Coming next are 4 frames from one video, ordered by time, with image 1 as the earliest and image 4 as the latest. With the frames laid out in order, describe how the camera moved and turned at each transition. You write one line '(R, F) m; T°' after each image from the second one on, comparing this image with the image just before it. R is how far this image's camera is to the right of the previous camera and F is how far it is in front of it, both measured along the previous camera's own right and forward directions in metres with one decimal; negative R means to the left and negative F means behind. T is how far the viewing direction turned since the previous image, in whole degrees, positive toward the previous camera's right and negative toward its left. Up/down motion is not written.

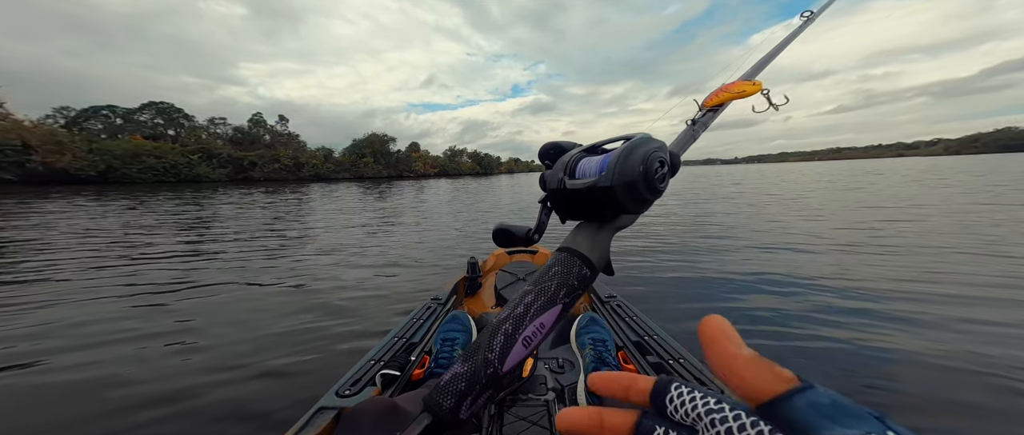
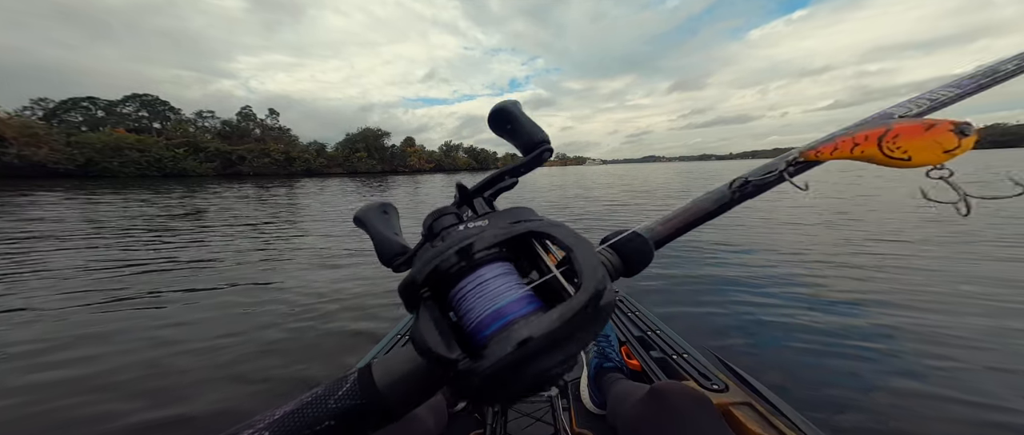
(+0.1, +0.8) m; +1°
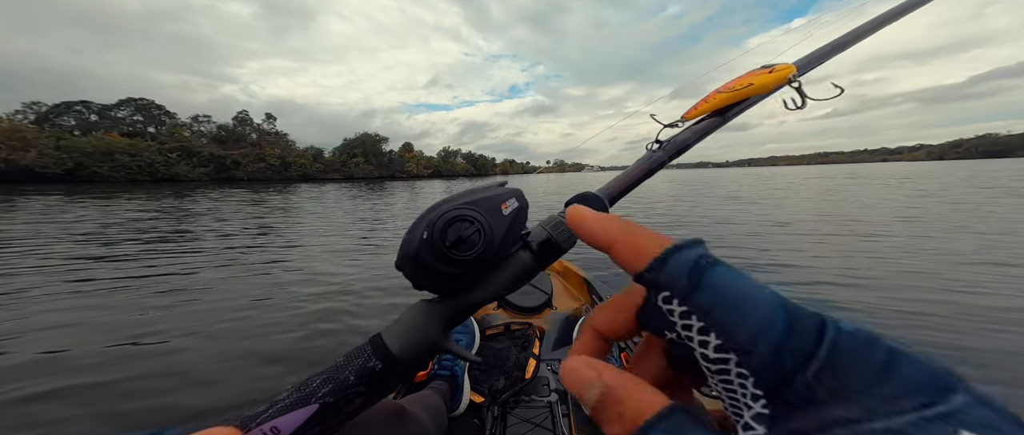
(+0.4, +0.5) m; 0°
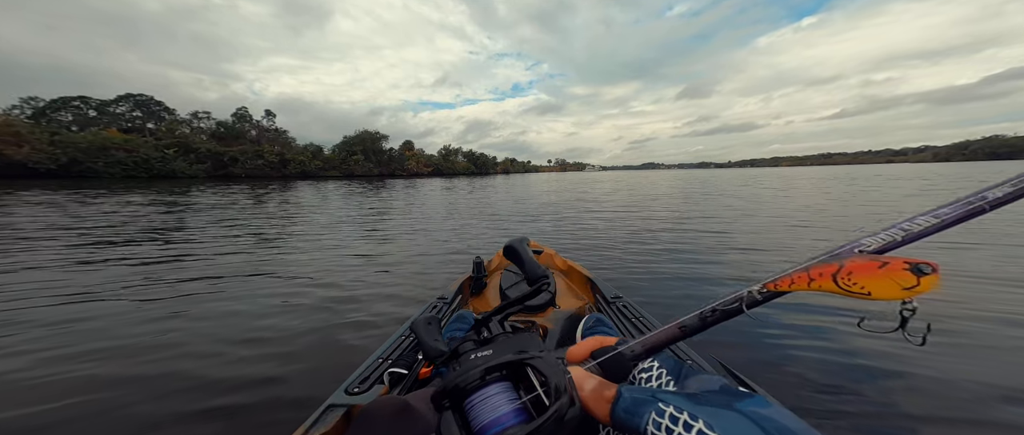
(+0.5, +0.7) m; -1°
